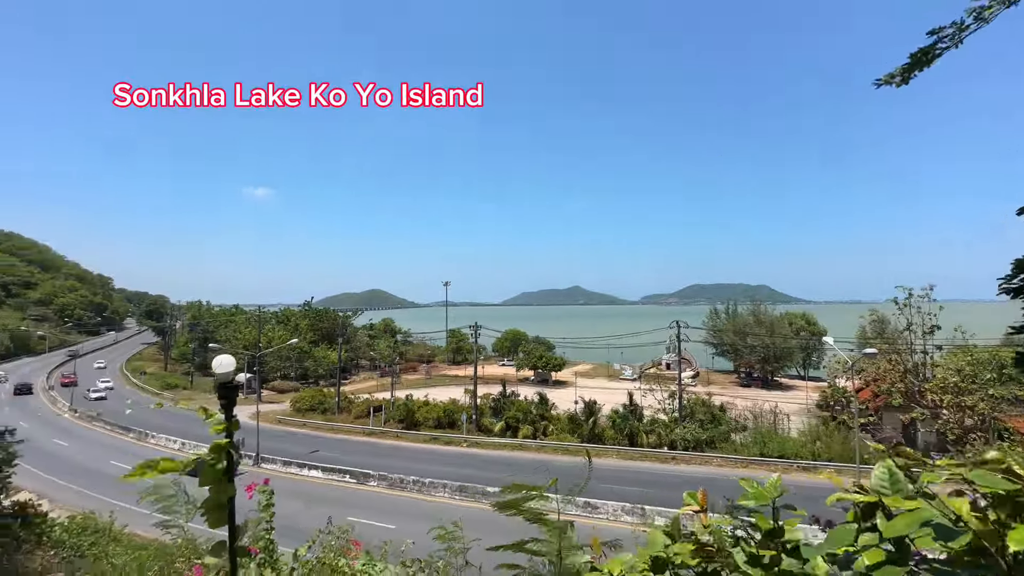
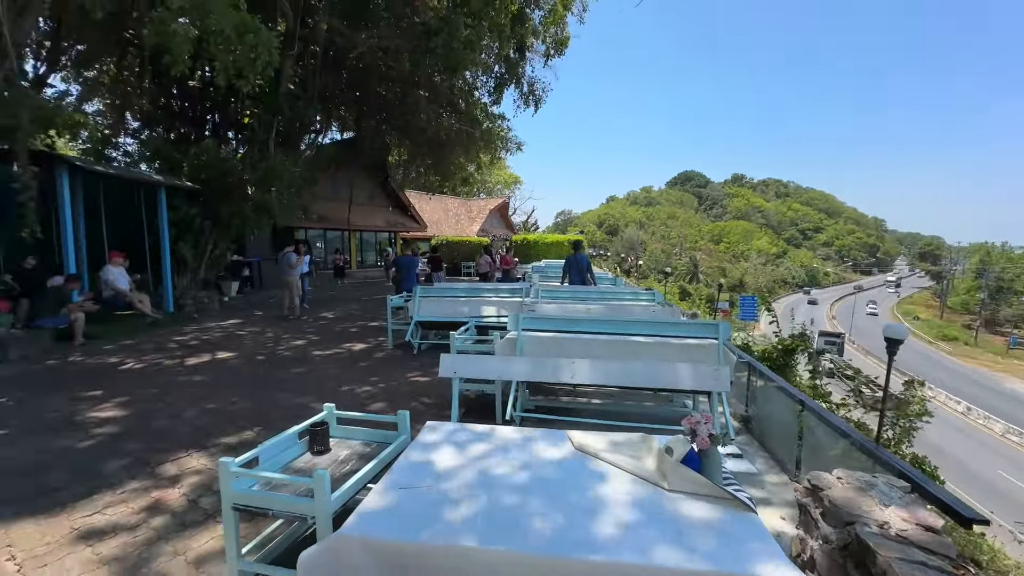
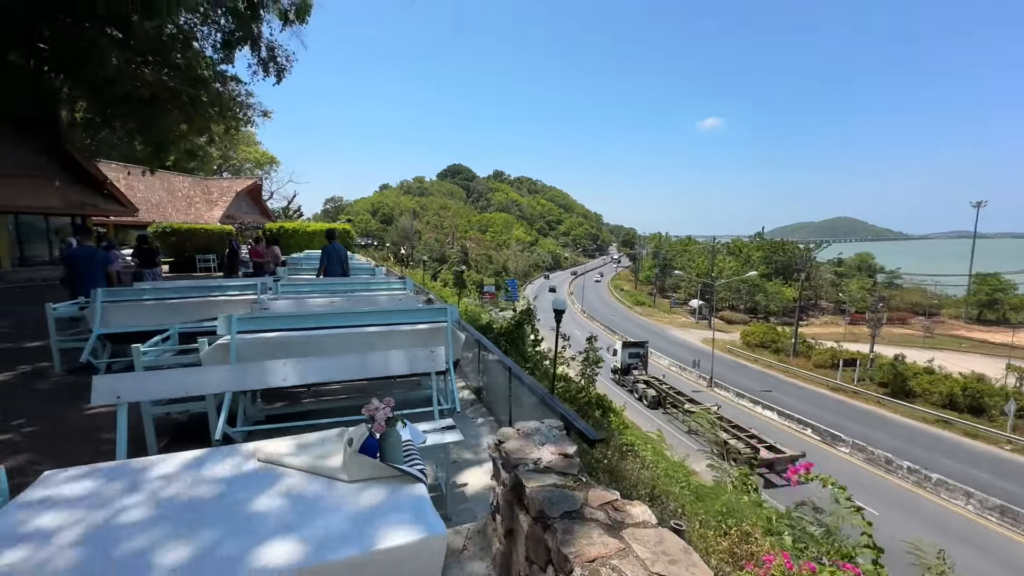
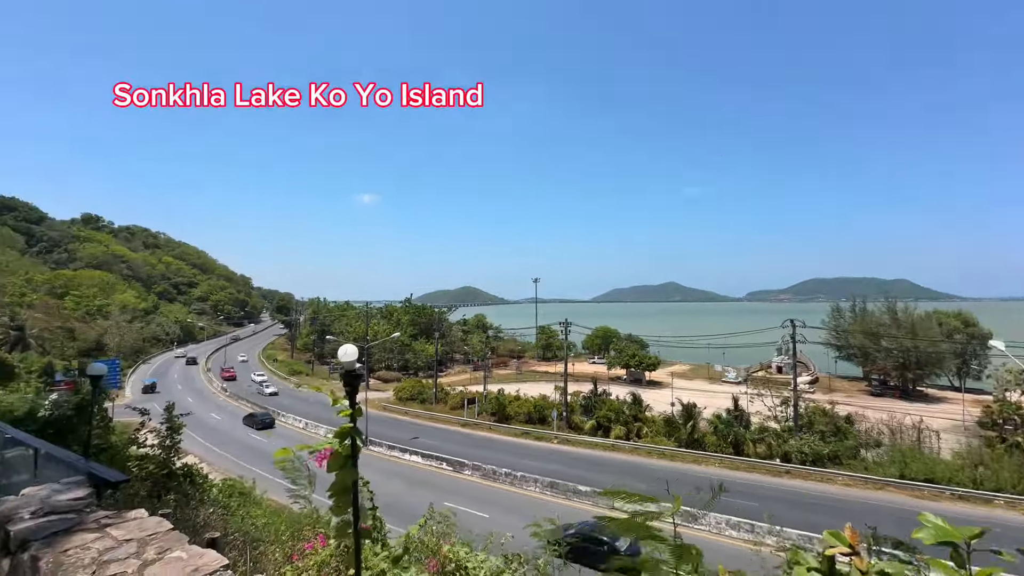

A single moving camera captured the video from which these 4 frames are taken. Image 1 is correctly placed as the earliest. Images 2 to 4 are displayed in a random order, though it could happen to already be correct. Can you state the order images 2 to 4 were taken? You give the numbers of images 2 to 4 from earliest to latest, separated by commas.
4, 3, 2
